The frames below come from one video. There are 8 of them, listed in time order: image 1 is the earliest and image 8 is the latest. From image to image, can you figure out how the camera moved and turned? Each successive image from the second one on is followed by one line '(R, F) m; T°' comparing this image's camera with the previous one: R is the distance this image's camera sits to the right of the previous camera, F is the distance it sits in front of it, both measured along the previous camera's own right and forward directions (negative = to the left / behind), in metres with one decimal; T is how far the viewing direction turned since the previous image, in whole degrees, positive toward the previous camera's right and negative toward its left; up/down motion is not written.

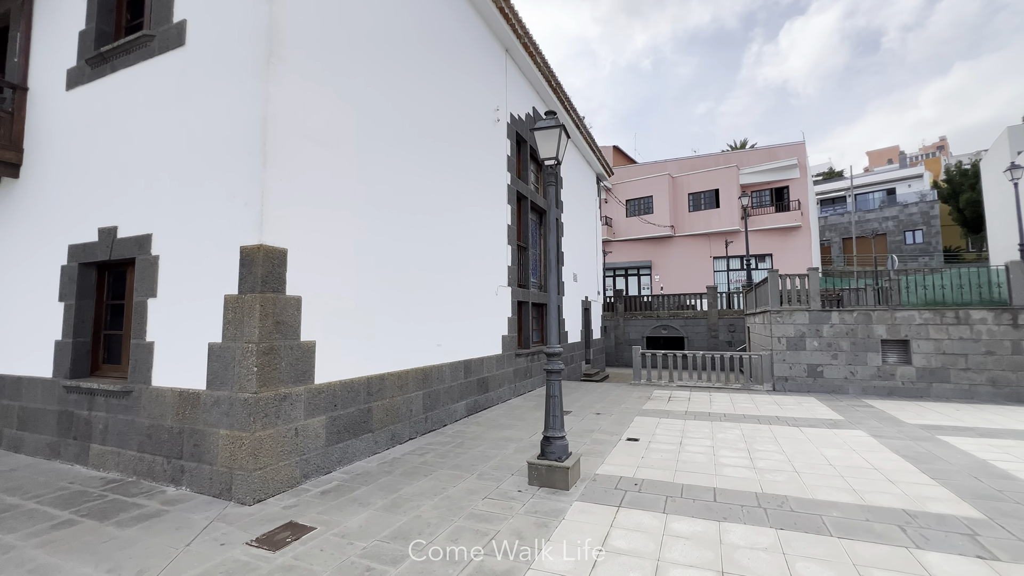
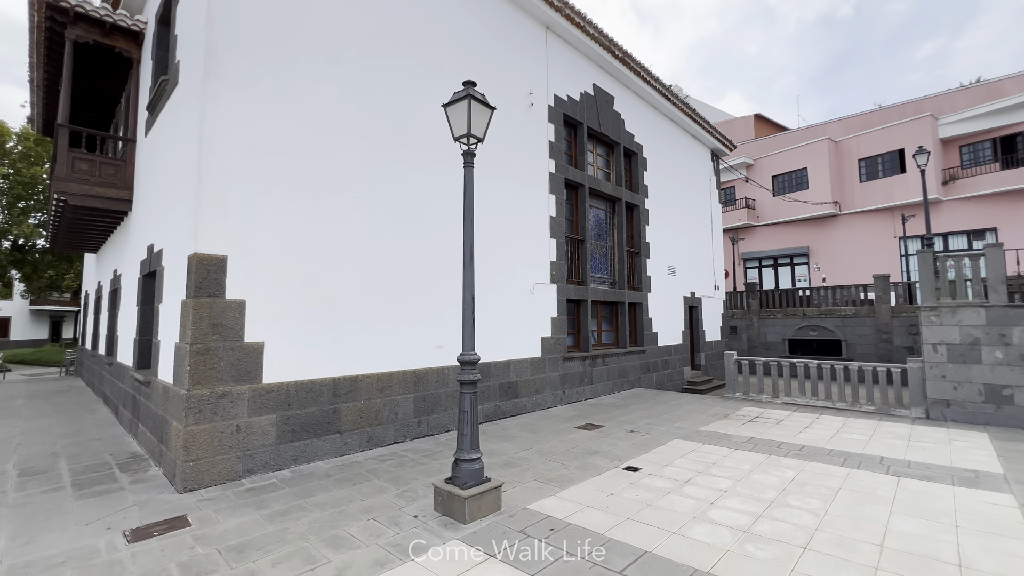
(+2.1, +1.0) m; -20°
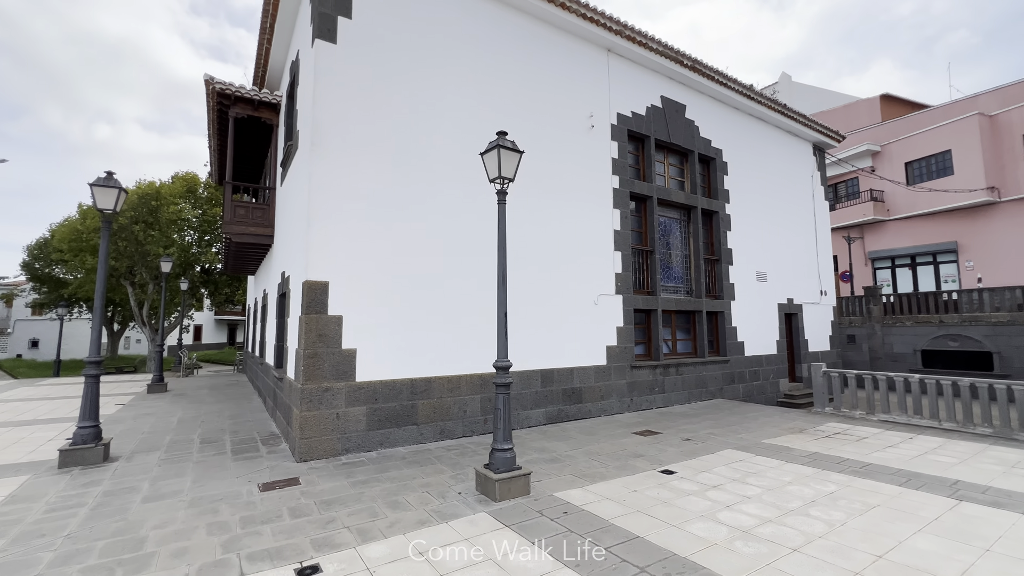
(+0.8, -0.6) m; -14°
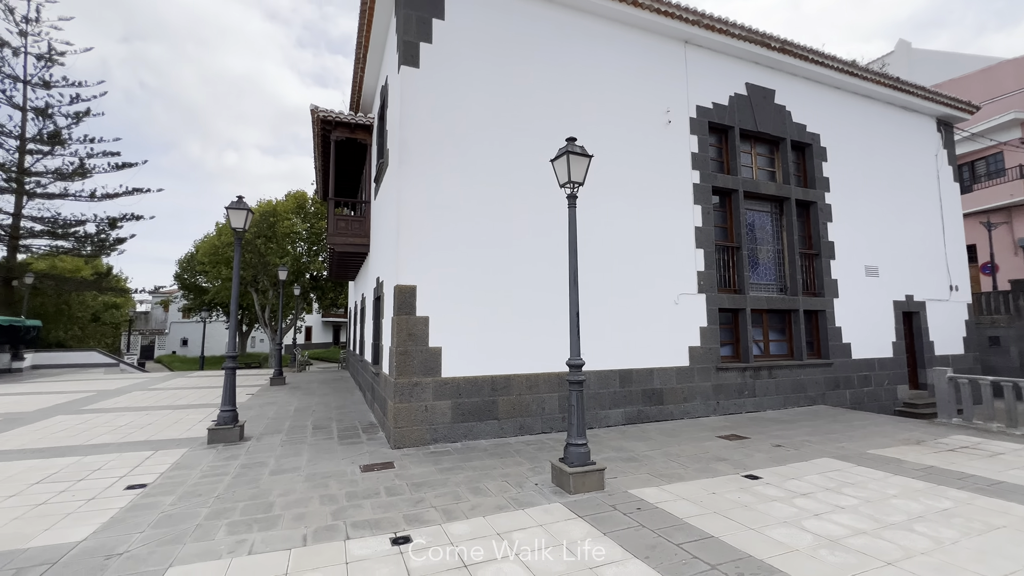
(+0.1, -0.2) m; -11°
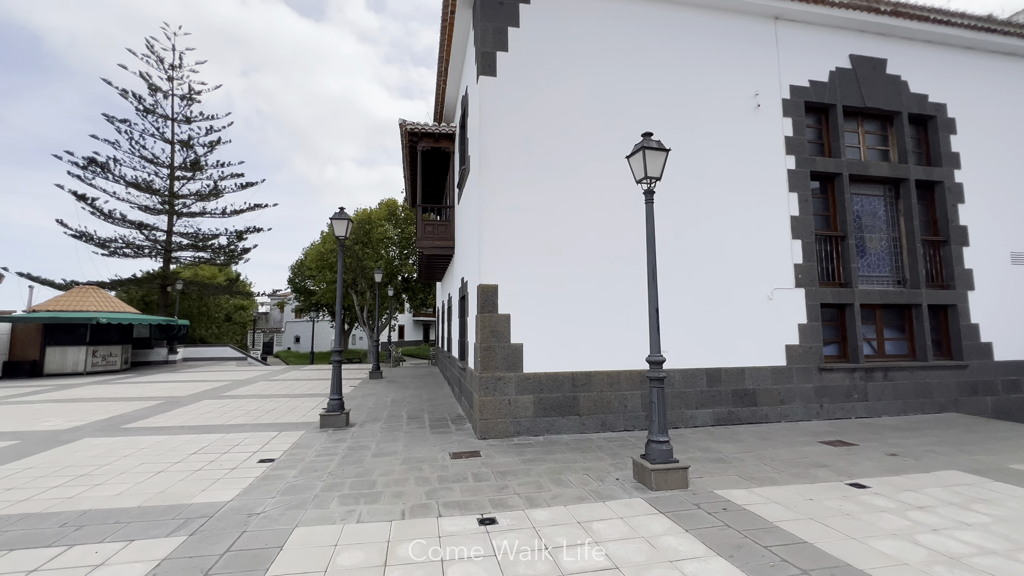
(0.0, -0.2) m; -10°
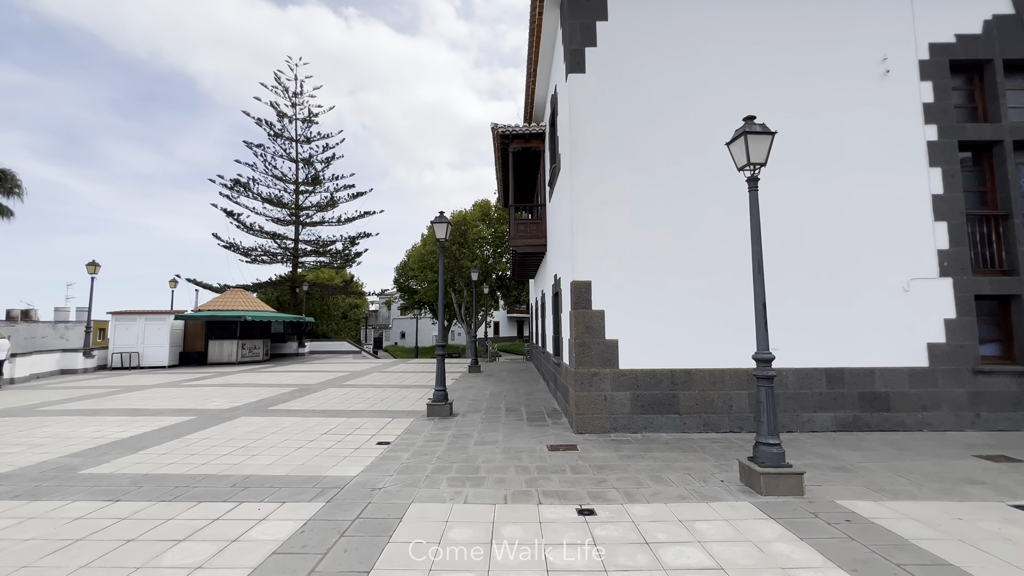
(0.0, -0.1) m; -12°
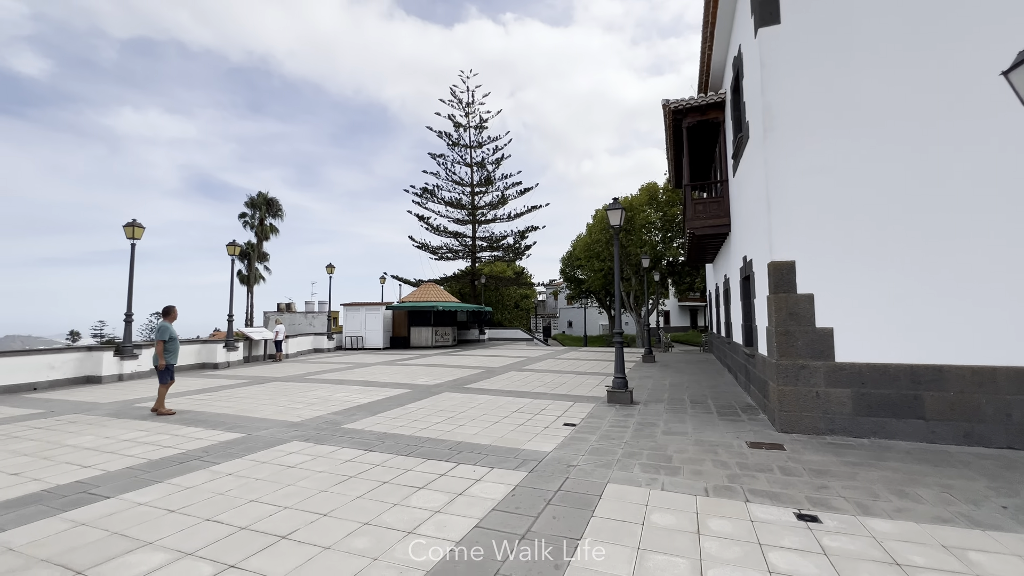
(-0.2, -0.1) m; -20°
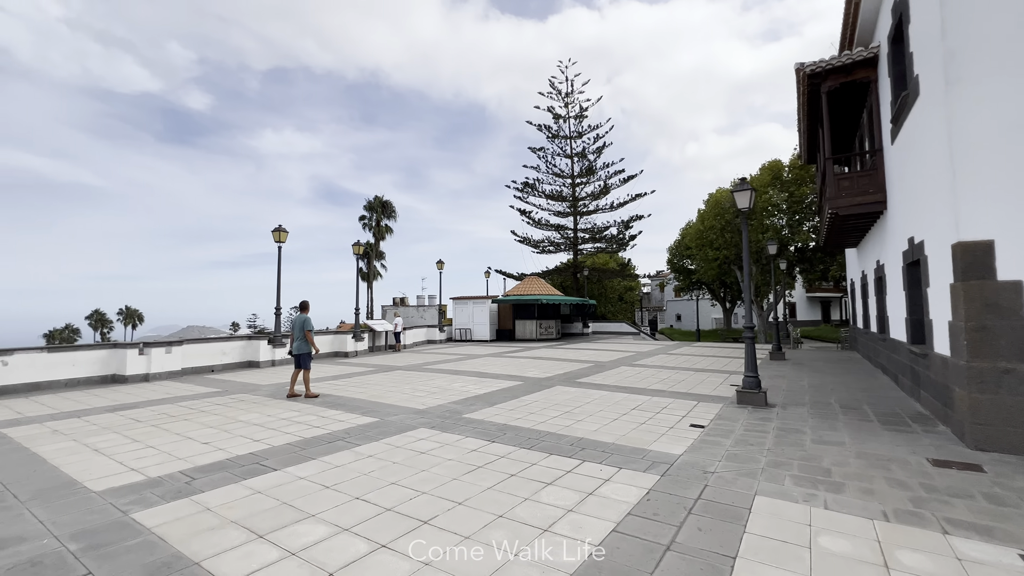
(-0.2, +0.1) m; -12°
